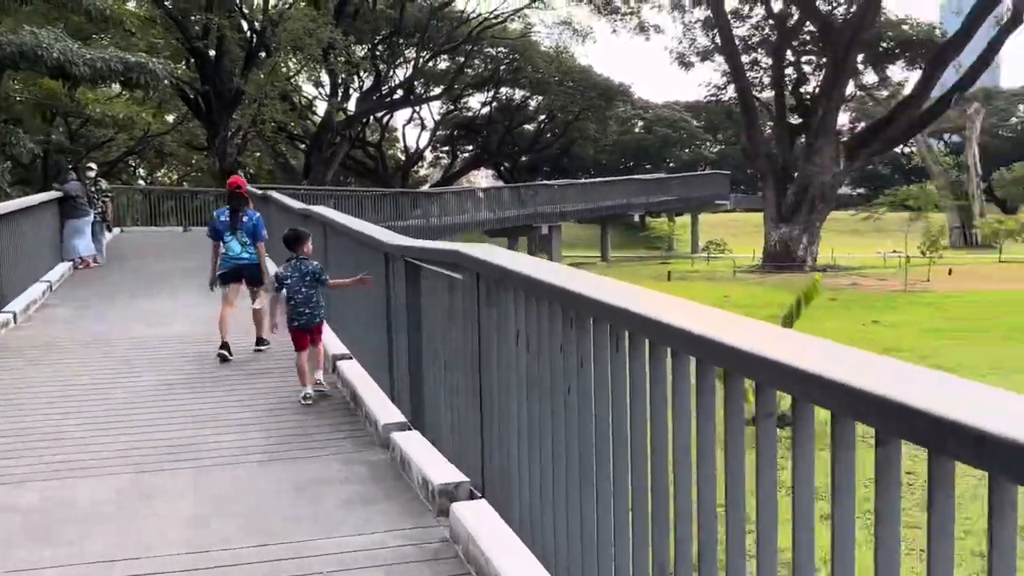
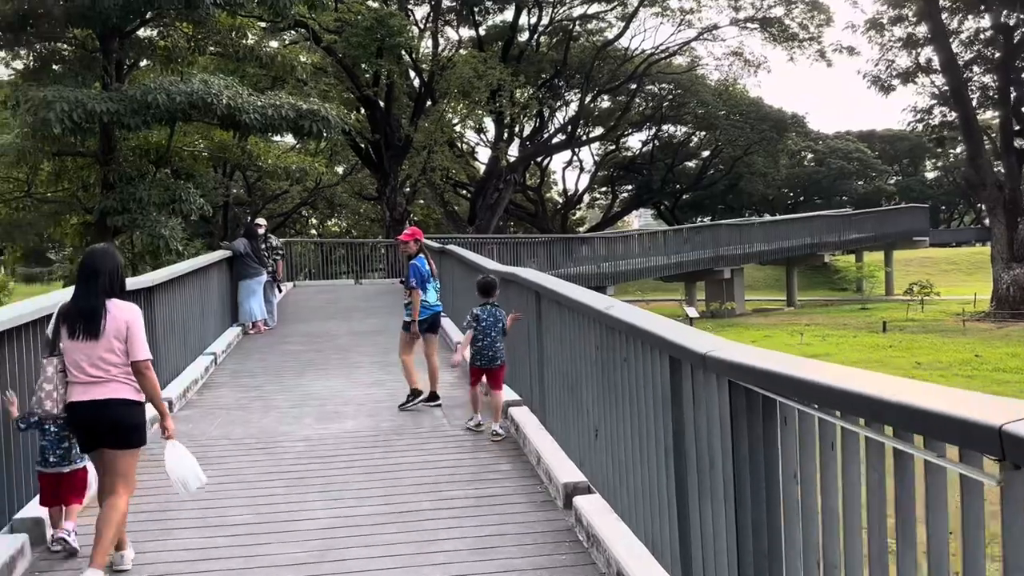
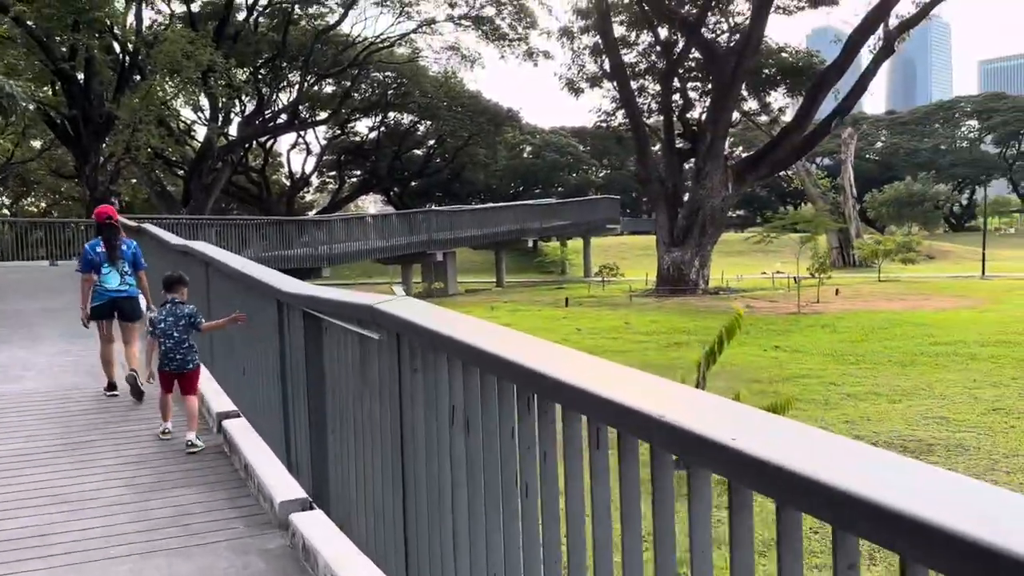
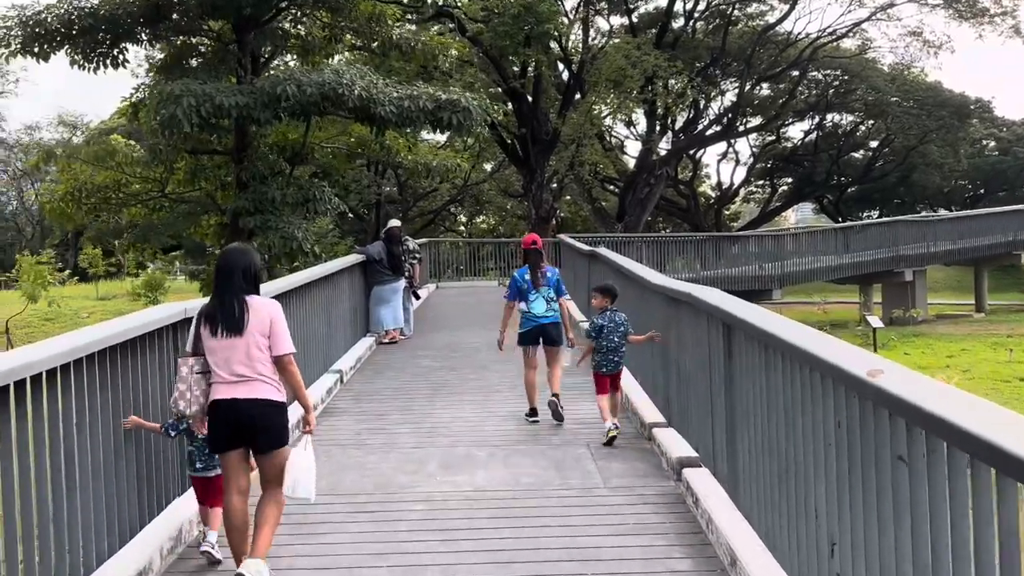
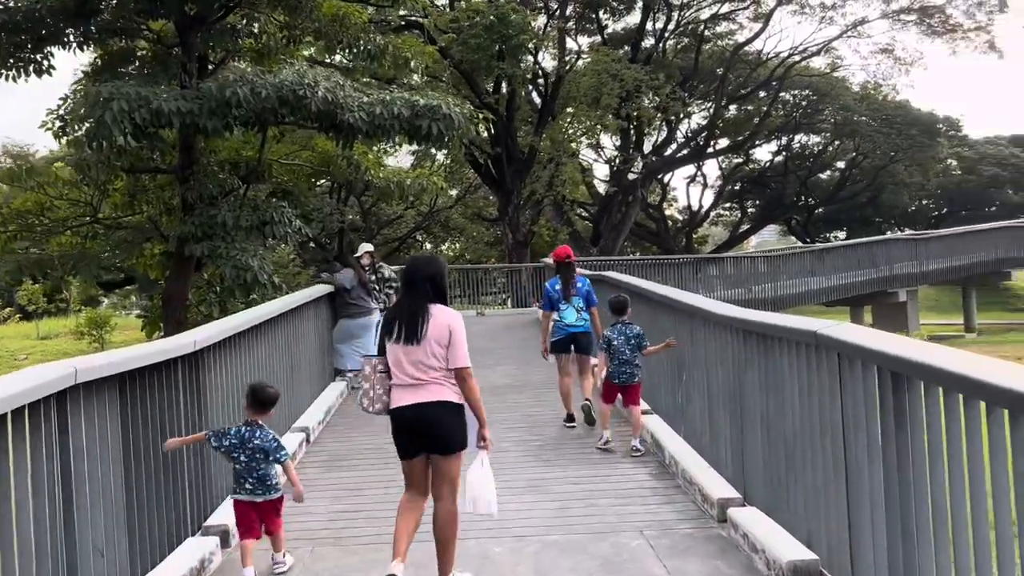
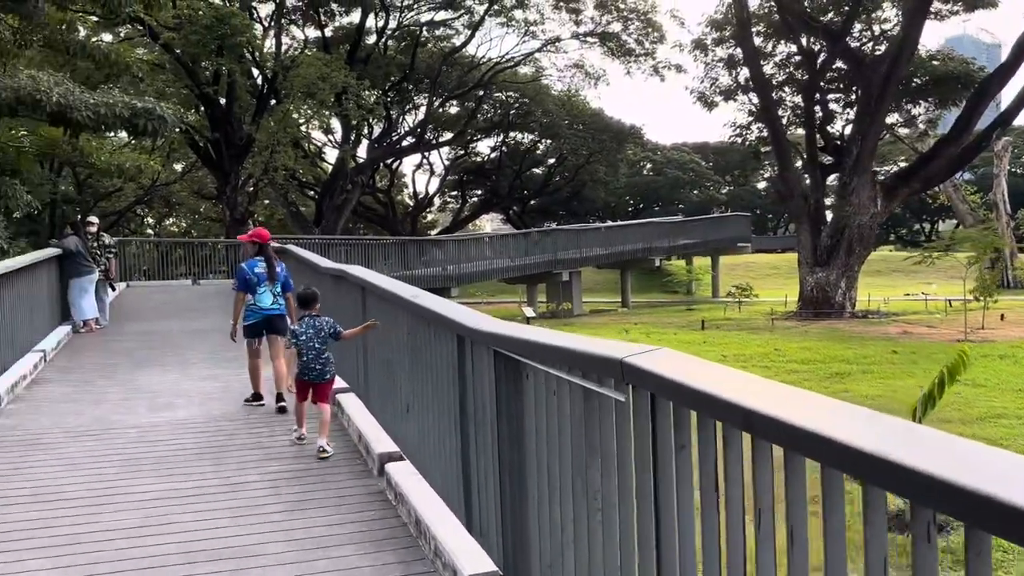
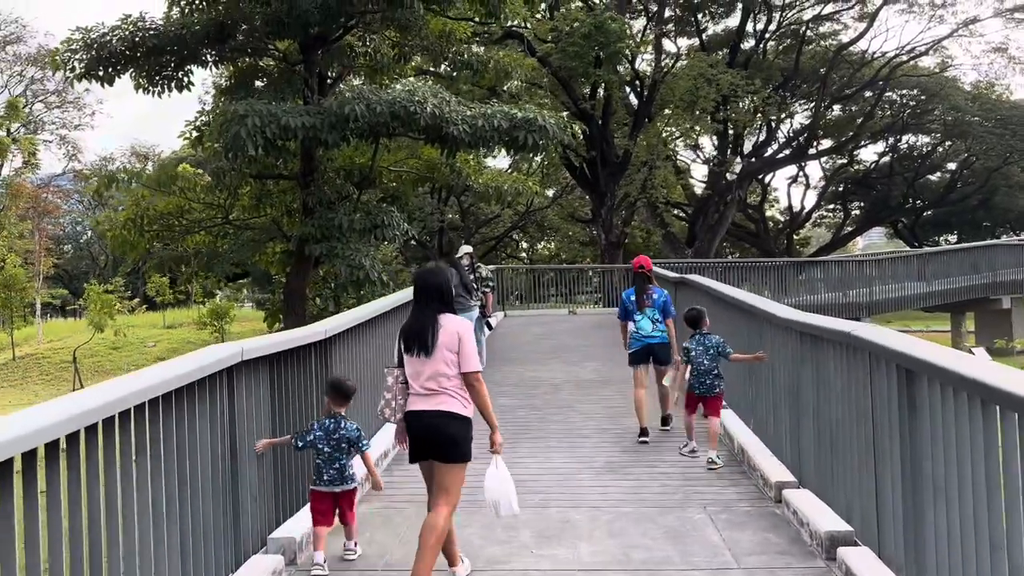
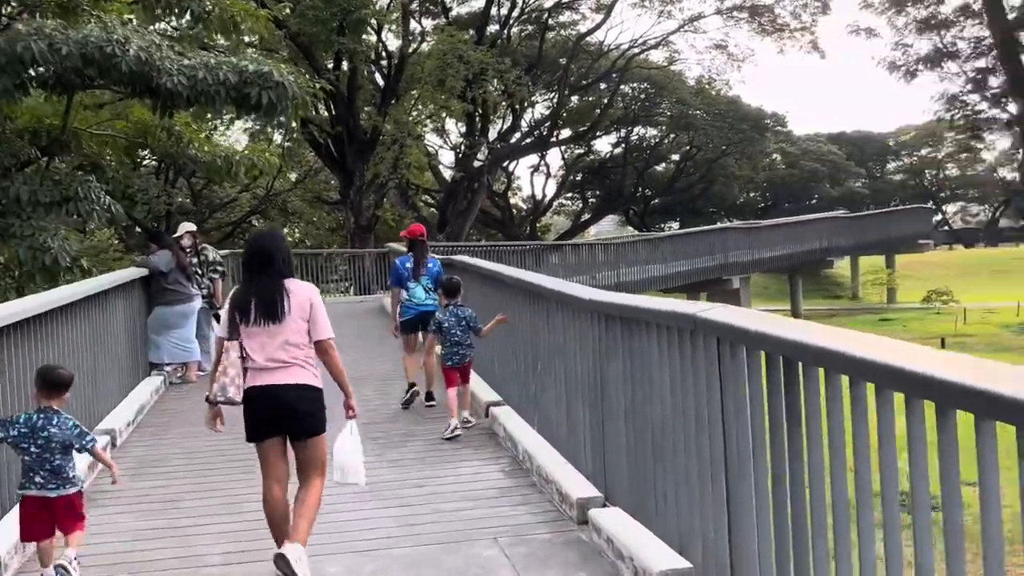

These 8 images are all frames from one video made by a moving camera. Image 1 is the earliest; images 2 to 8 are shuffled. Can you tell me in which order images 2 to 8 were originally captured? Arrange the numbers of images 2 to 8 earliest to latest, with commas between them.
3, 6, 2, 4, 7, 5, 8
